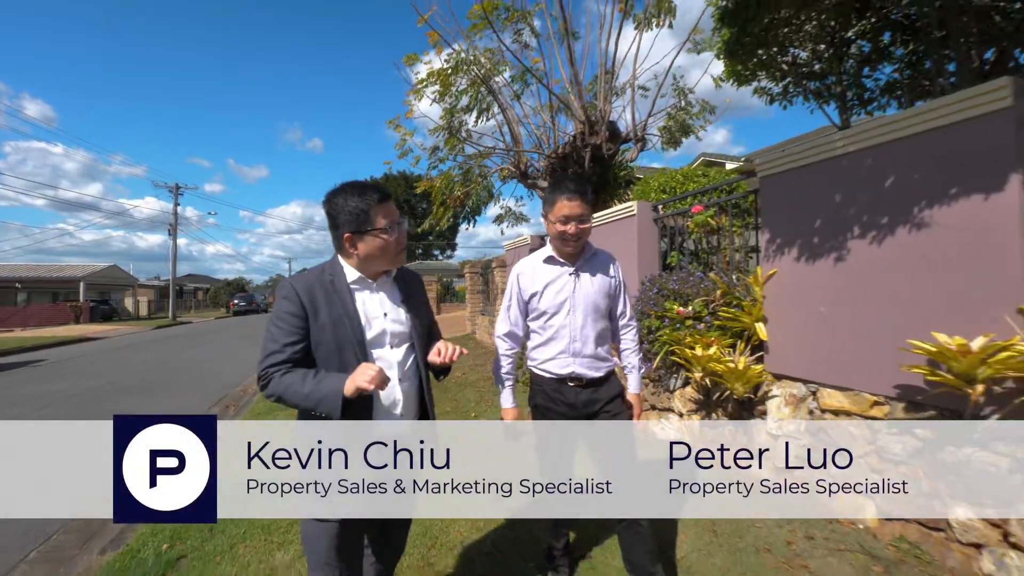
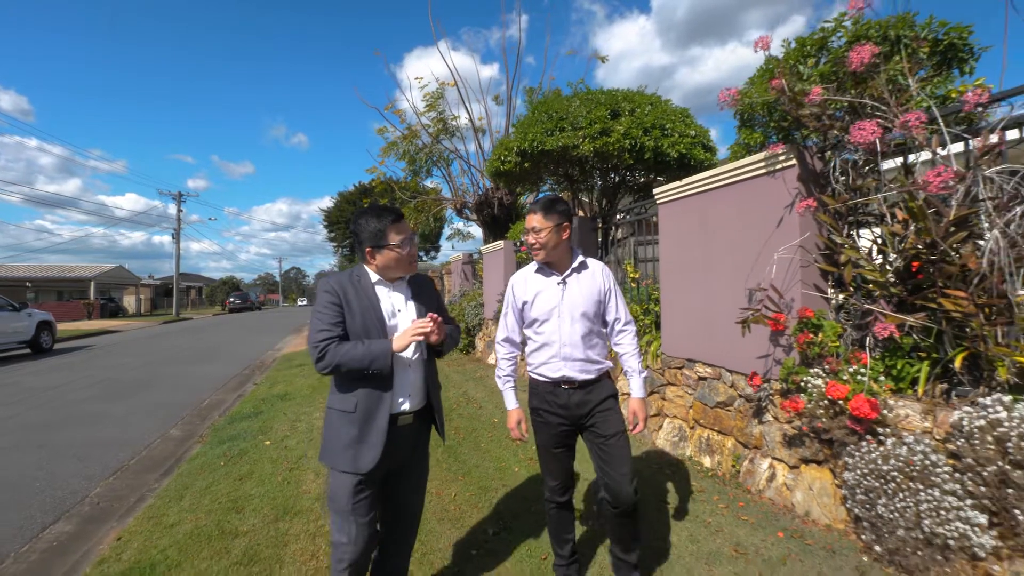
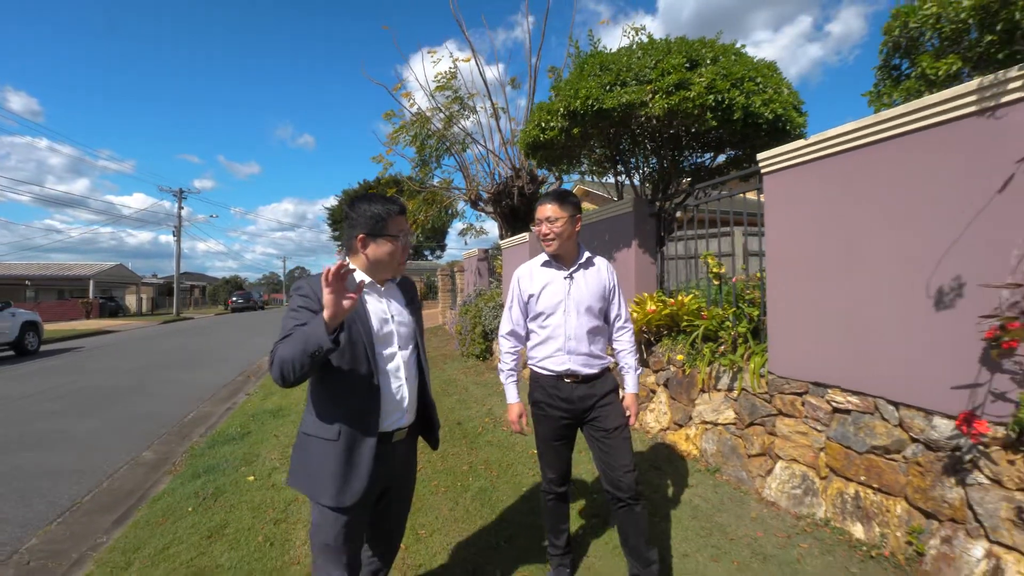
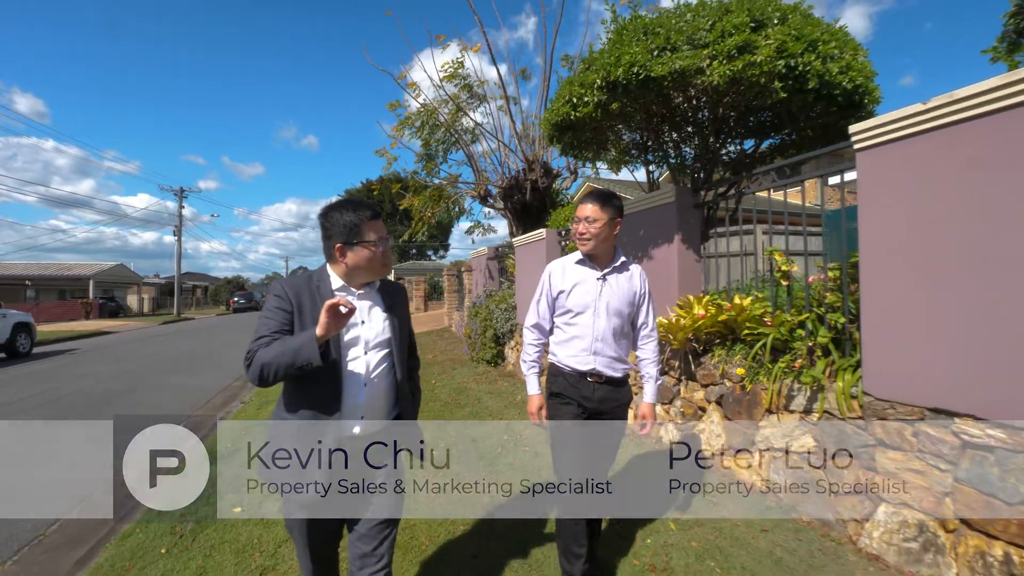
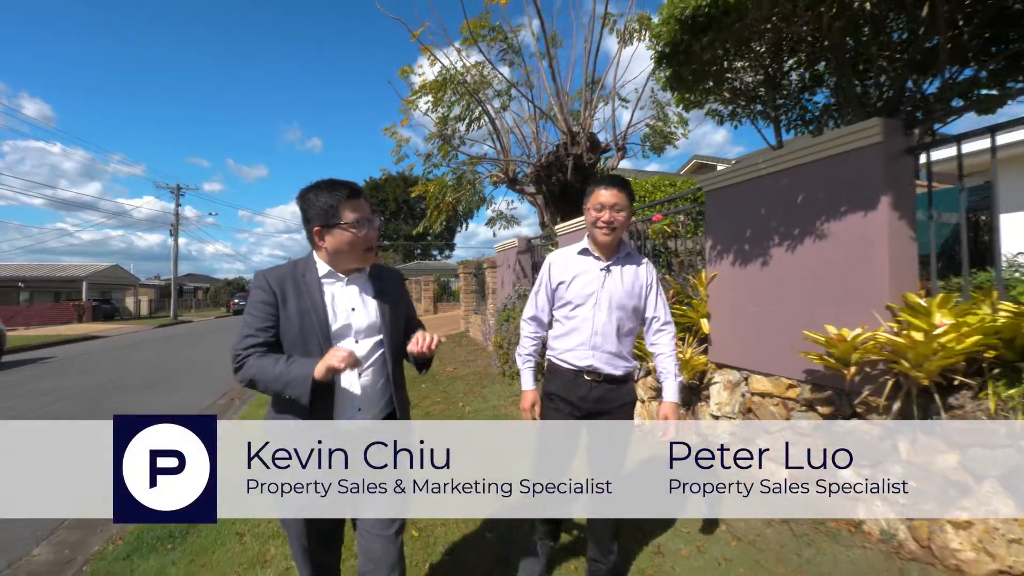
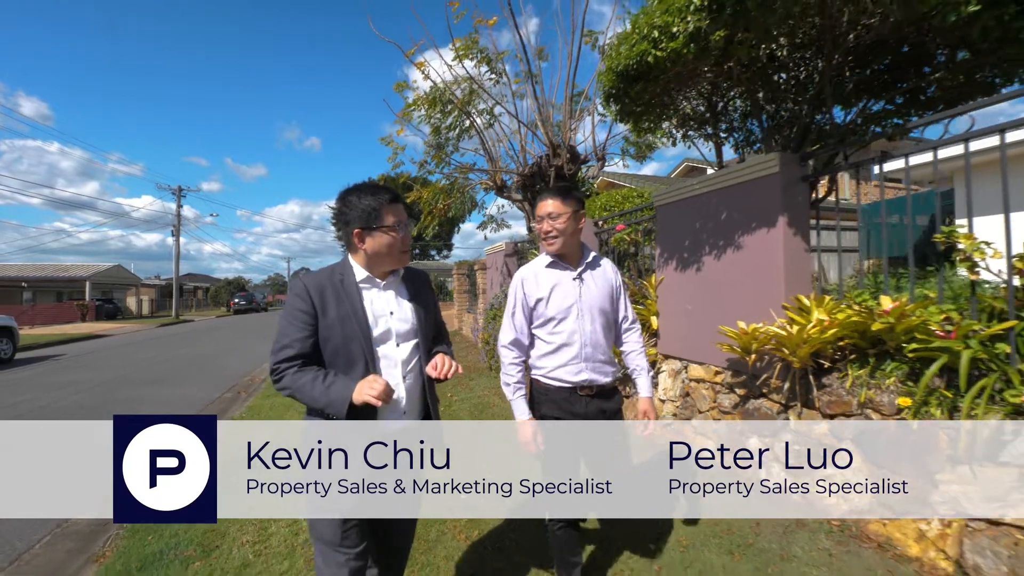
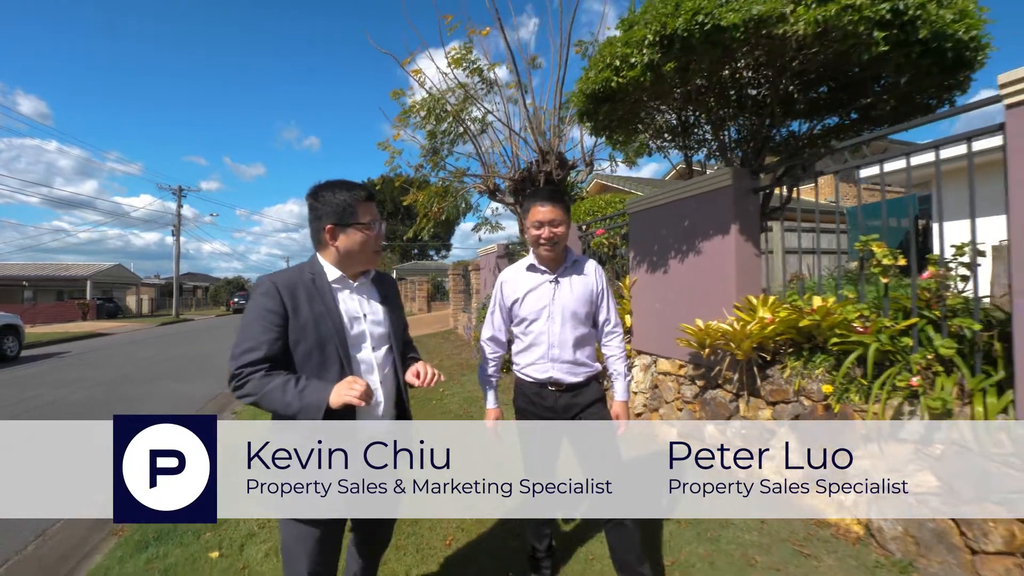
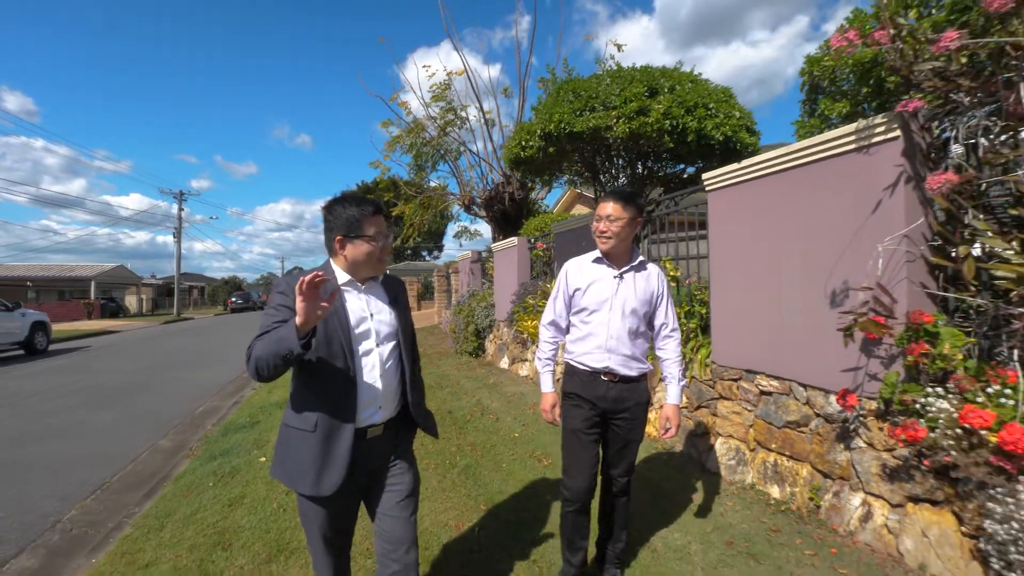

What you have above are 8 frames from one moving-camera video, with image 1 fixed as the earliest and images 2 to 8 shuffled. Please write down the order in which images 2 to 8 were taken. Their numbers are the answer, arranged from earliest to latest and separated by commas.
5, 6, 7, 4, 3, 8, 2
